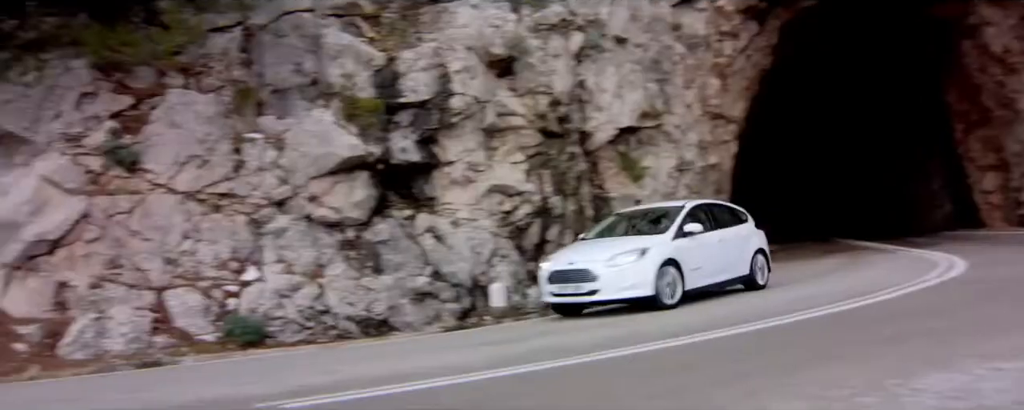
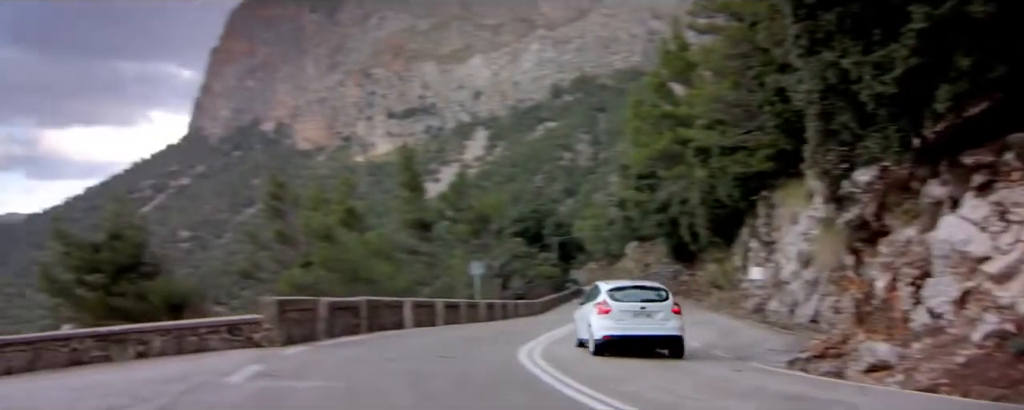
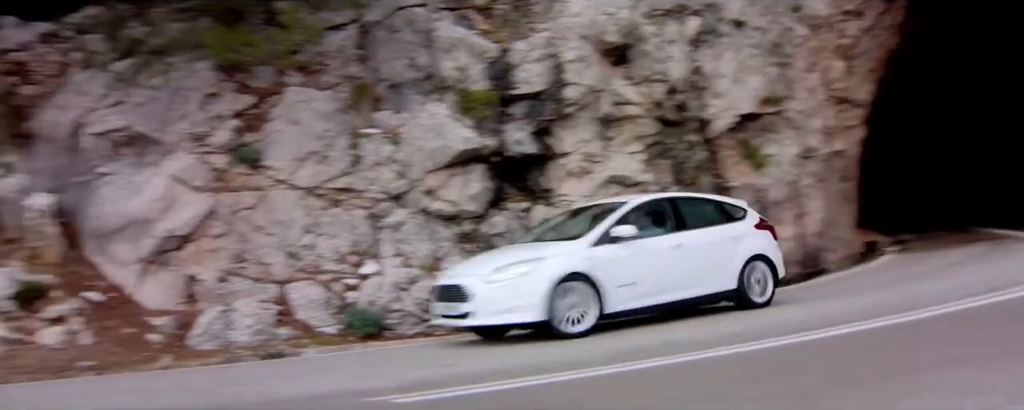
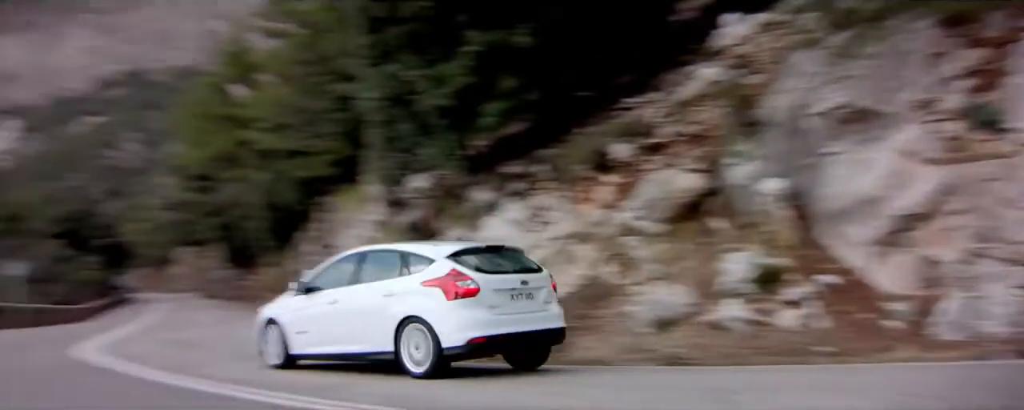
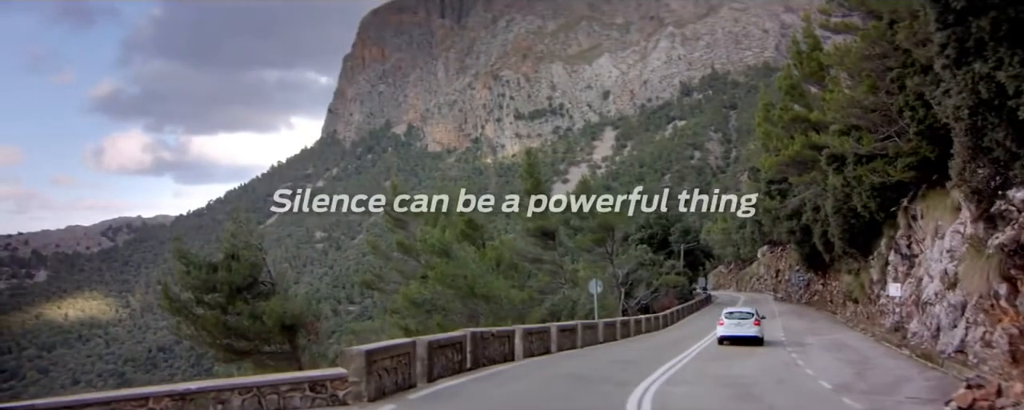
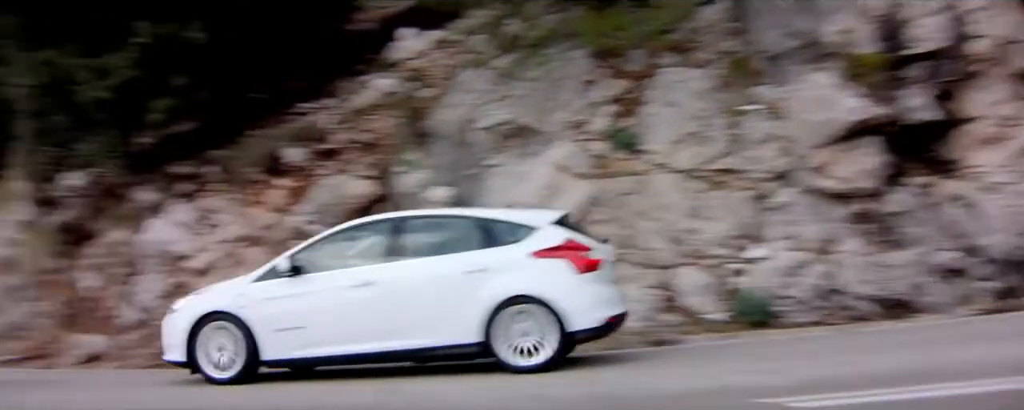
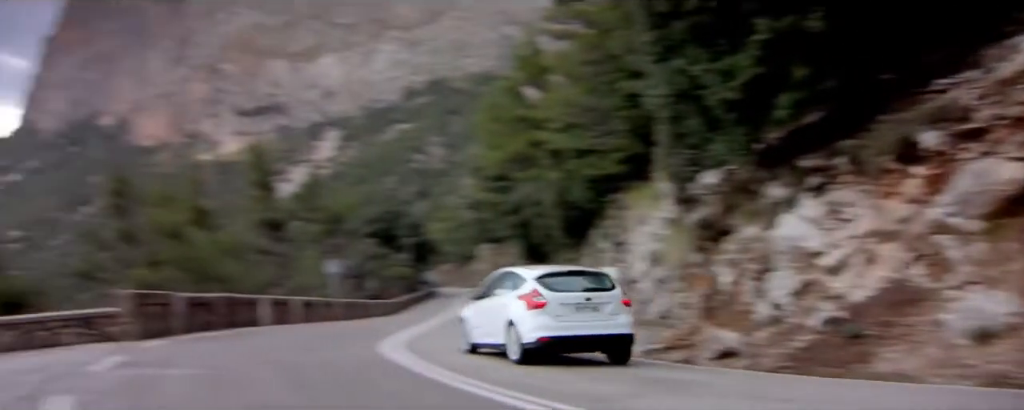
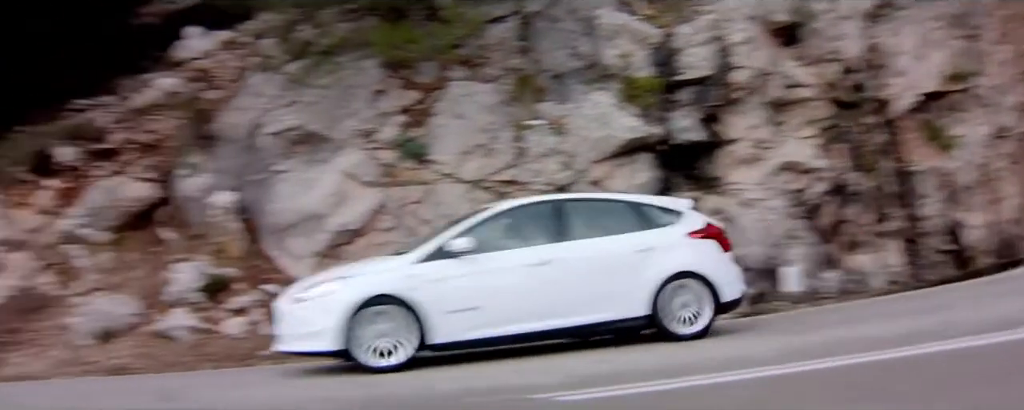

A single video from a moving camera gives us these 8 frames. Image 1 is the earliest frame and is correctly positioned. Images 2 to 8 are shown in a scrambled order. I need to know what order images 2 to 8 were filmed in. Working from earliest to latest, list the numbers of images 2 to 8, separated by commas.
3, 8, 6, 4, 7, 2, 5
